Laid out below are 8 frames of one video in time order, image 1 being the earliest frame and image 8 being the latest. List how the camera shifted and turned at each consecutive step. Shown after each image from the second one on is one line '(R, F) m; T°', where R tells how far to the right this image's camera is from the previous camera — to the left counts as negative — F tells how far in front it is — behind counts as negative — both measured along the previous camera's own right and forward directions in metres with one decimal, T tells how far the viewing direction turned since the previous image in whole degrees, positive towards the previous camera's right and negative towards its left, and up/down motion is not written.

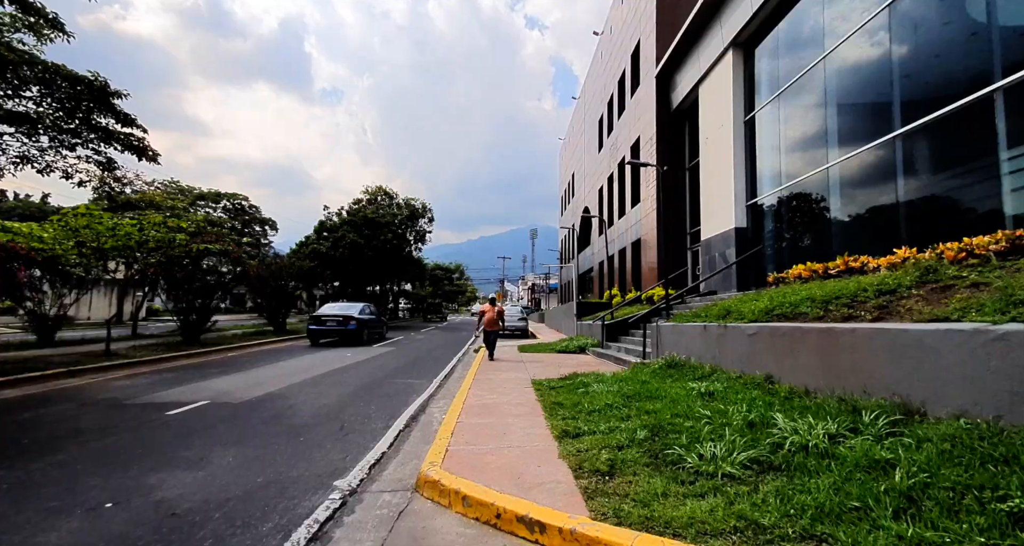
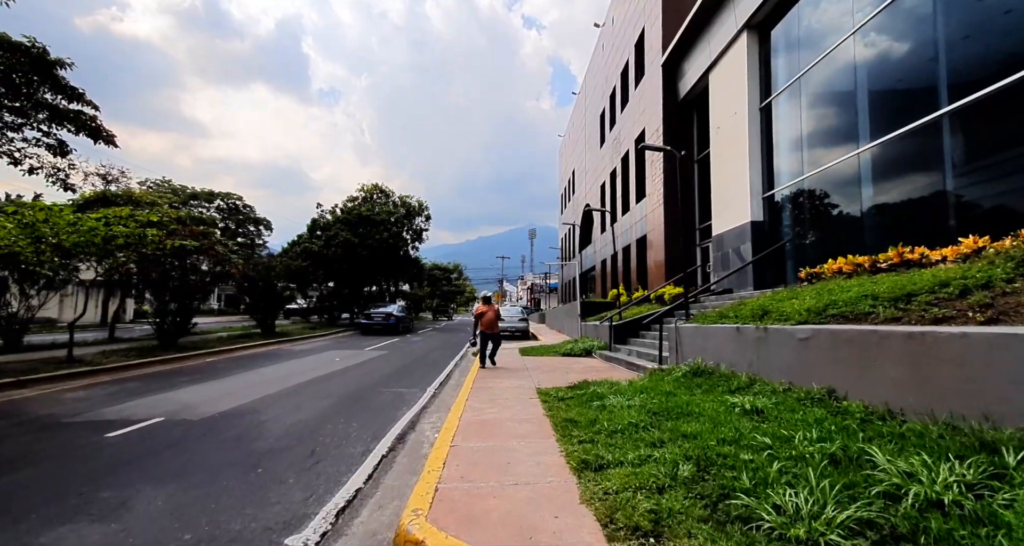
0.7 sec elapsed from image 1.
(-0.1, +0.9) m; 0°
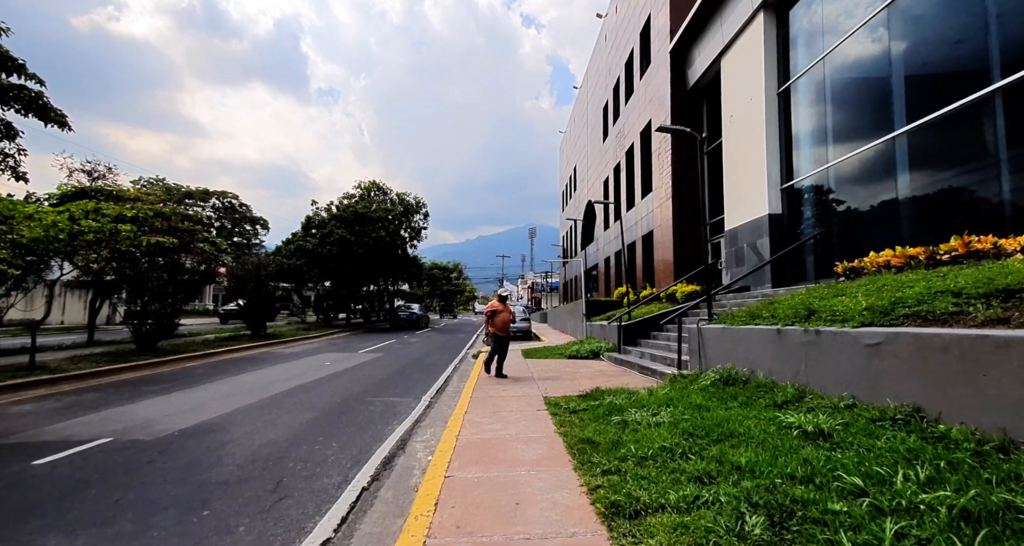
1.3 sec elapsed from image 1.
(-0.1, +0.8) m; 0°
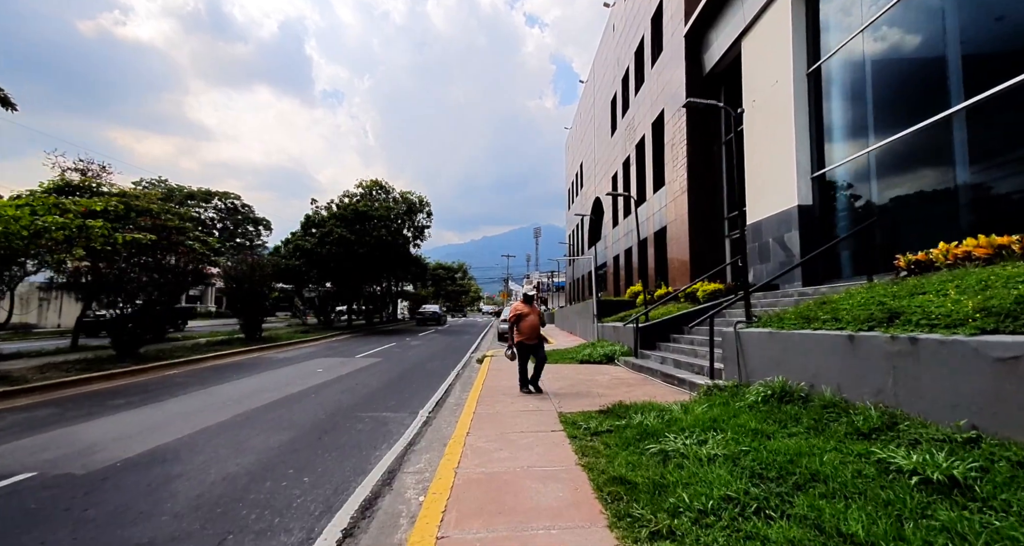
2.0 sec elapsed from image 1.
(0.0, +0.9) m; -1°
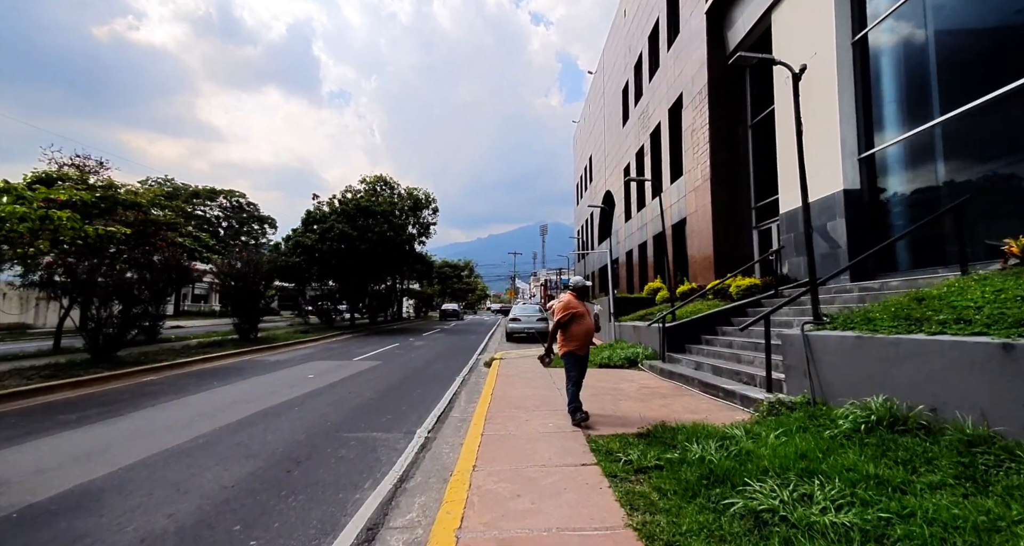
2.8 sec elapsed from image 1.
(-0.1, +1.1) m; -1°
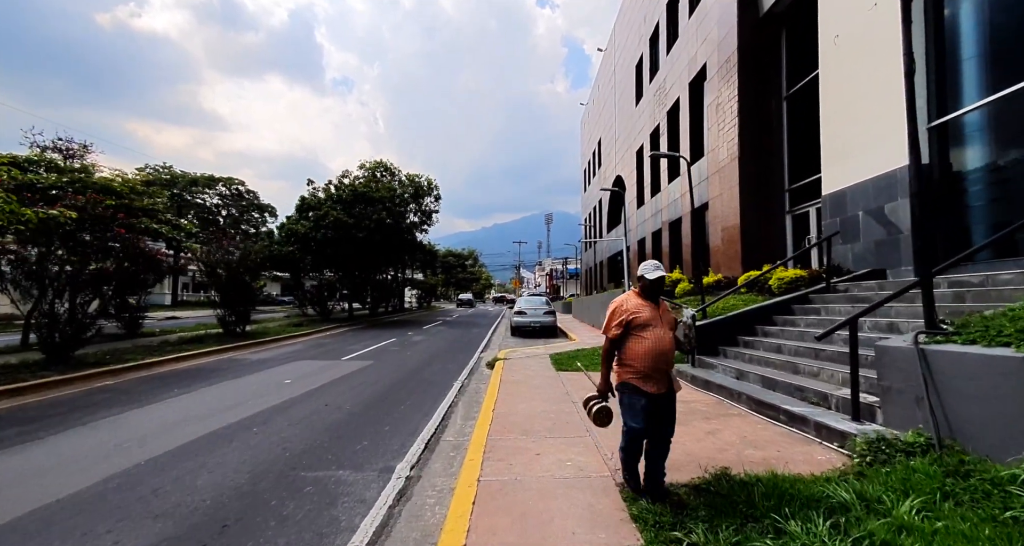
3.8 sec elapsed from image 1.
(0.0, +1.3) m; -1°
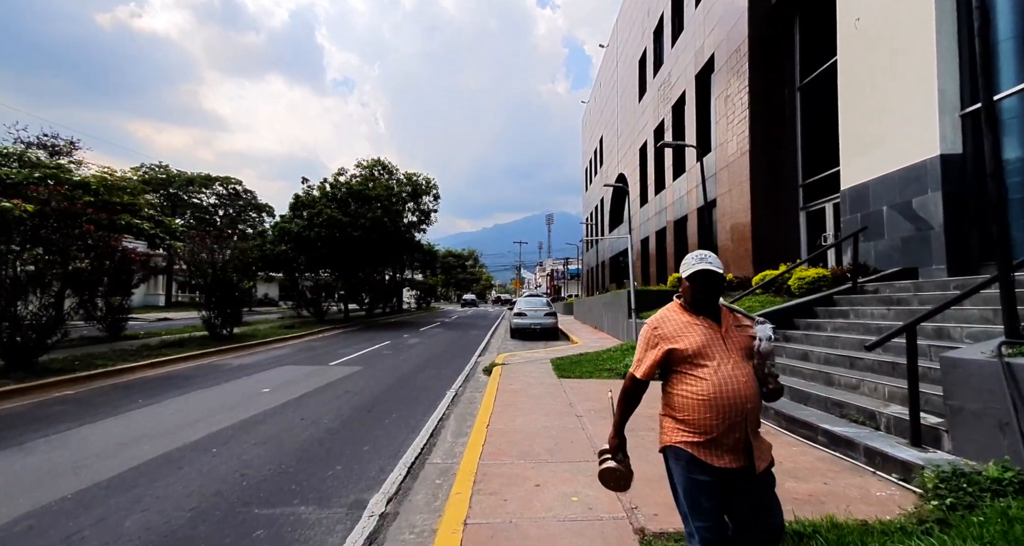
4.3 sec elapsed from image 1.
(0.0, +0.7) m; 0°
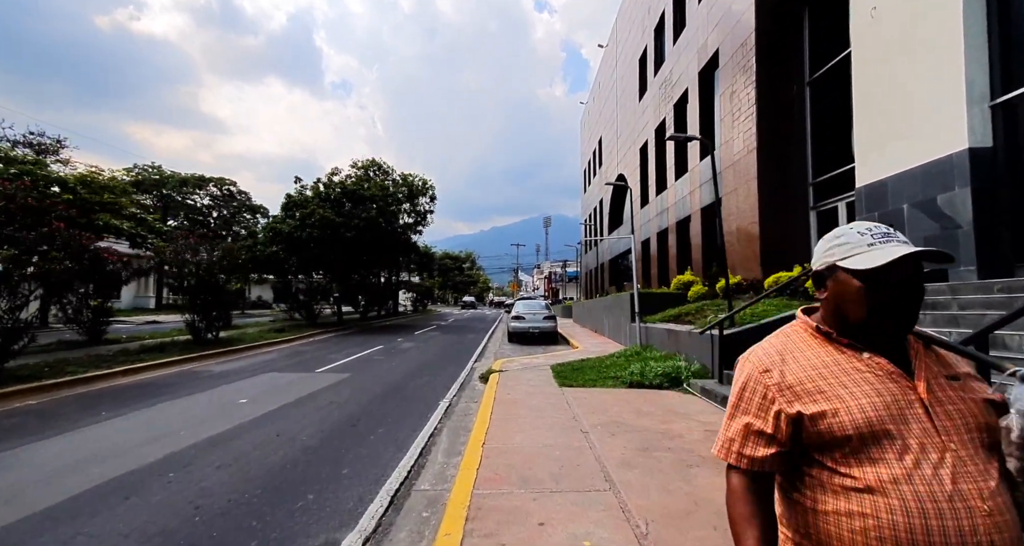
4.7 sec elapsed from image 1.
(0.0, +0.5) m; 0°
